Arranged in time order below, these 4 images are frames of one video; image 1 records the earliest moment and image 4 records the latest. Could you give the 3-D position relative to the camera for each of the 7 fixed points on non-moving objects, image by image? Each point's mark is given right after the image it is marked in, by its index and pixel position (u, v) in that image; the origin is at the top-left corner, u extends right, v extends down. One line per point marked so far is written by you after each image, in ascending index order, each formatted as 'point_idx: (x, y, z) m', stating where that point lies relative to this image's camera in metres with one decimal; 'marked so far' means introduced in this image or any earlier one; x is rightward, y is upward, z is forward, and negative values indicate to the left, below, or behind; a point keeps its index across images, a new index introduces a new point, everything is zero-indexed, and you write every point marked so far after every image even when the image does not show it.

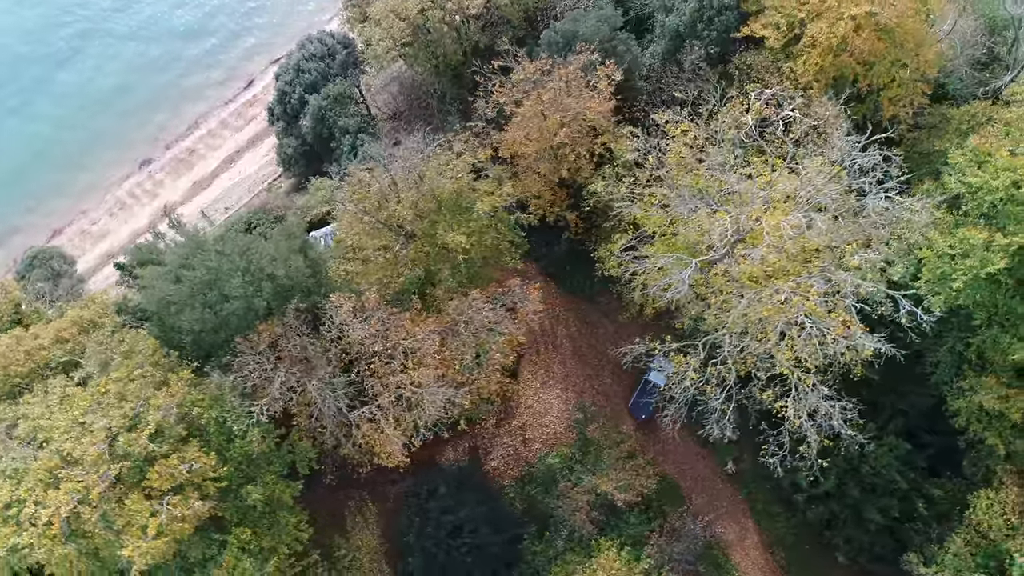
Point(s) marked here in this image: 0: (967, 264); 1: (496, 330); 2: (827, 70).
0: (+10.1, +0.5, +16.3) m
1: (-0.4, -1.0, +17.1) m
2: (+8.4, +5.8, +19.6) m
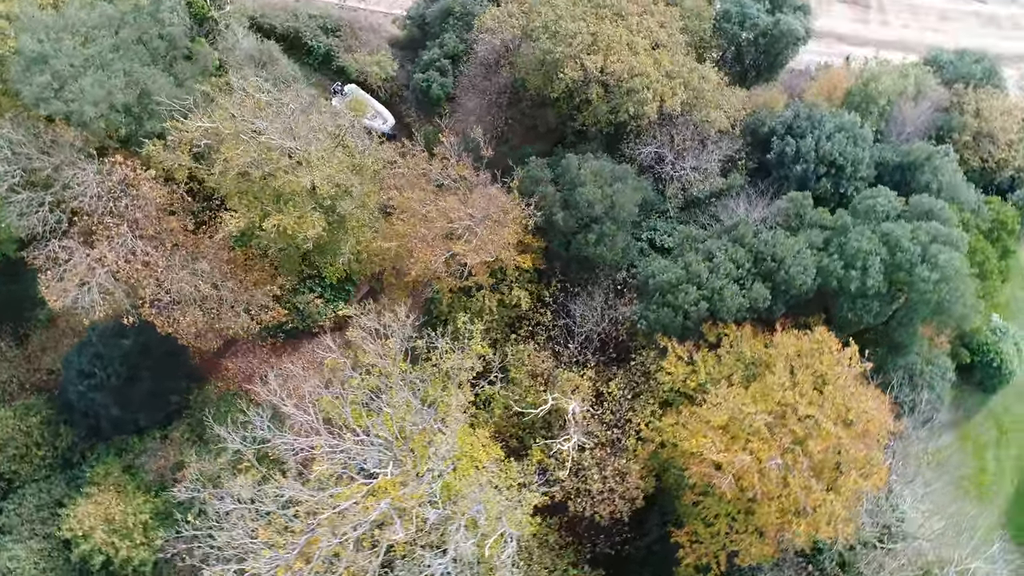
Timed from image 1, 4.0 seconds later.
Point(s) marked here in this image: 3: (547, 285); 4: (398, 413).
0: (-0.5, -8.2, +14.7) m
1: (-7.2, -0.4, +17.4) m
2: (+3.6, -3.7, +16.7) m
3: (+0.9, +0.1, +19.3) m
4: (-2.3, -2.6, +15.1) m
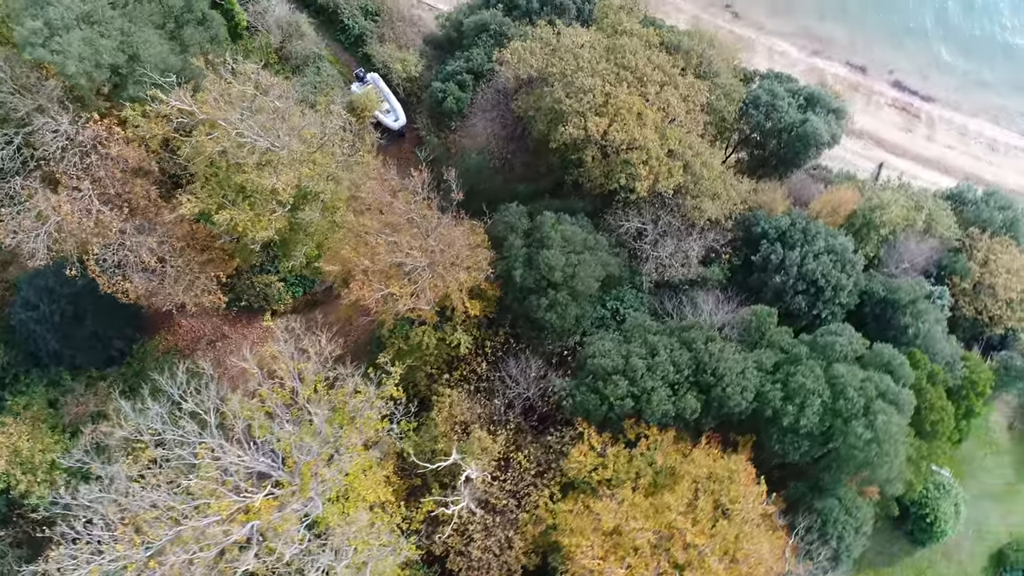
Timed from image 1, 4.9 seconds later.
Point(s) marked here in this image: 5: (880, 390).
0: (-4.2, -9.0, +14.9) m
1: (-8.6, +0.3, +17.5) m
2: (+1.0, -5.7, +16.6) m
3: (-0.5, -1.2, +19.1) m
4: (-4.5, -3.1, +15.1) m
5: (+8.6, -2.4, +17.2) m
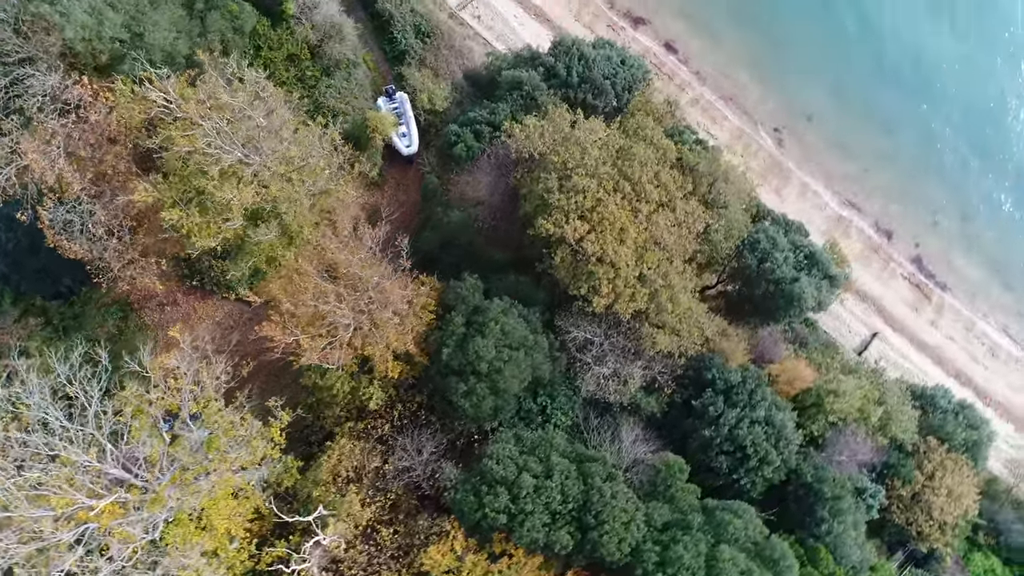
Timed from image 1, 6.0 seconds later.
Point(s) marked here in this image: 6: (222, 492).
0: (-8.8, -9.1, +14.9) m
1: (-10.0, +1.1, +17.6) m
2: (-2.7, -7.6, +16.3) m
3: (-2.7, -2.9, +18.9) m
4: (-7.3, -3.4, +15.1) m
5: (+5.5, -6.8, +16.7) m
6: (-6.2, -4.3, +15.6) m
